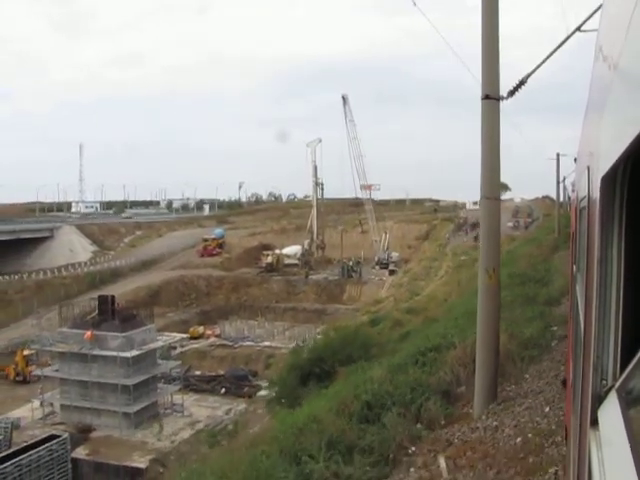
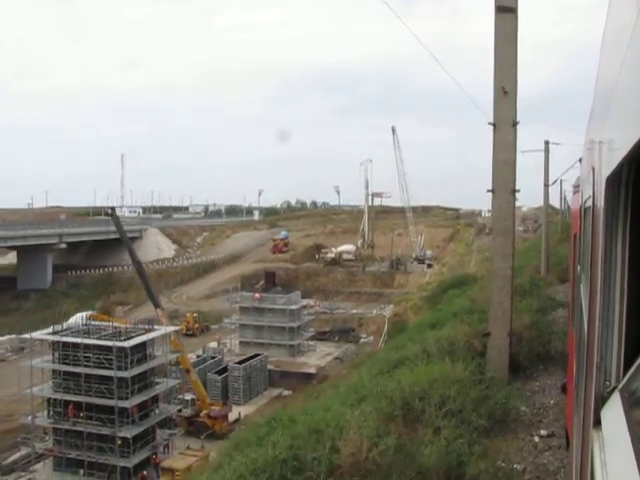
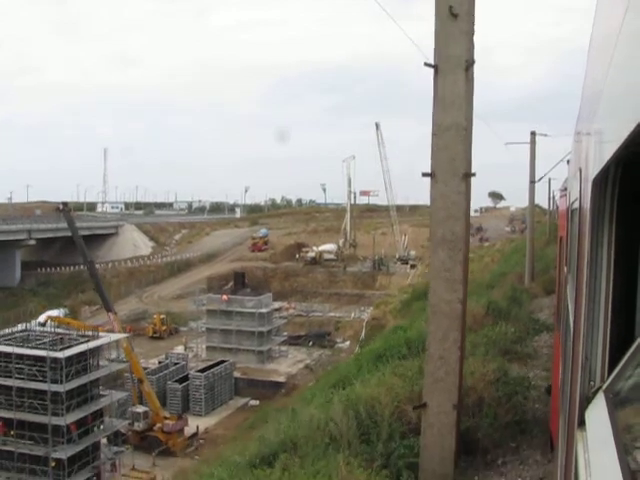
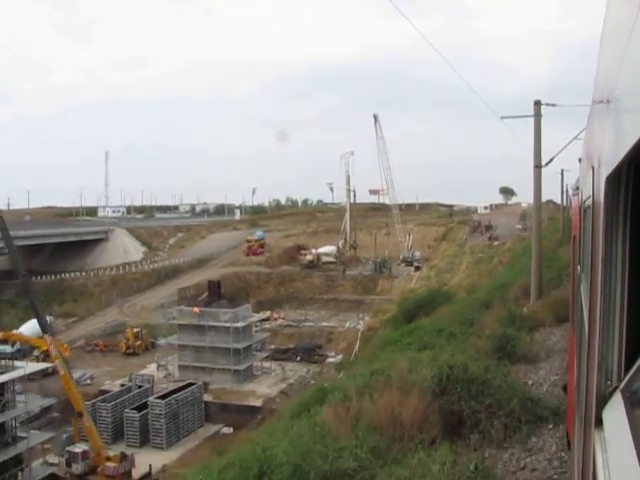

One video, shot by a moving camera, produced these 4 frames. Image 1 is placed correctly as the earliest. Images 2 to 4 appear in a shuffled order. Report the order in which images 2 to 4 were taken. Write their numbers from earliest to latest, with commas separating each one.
4, 3, 2
